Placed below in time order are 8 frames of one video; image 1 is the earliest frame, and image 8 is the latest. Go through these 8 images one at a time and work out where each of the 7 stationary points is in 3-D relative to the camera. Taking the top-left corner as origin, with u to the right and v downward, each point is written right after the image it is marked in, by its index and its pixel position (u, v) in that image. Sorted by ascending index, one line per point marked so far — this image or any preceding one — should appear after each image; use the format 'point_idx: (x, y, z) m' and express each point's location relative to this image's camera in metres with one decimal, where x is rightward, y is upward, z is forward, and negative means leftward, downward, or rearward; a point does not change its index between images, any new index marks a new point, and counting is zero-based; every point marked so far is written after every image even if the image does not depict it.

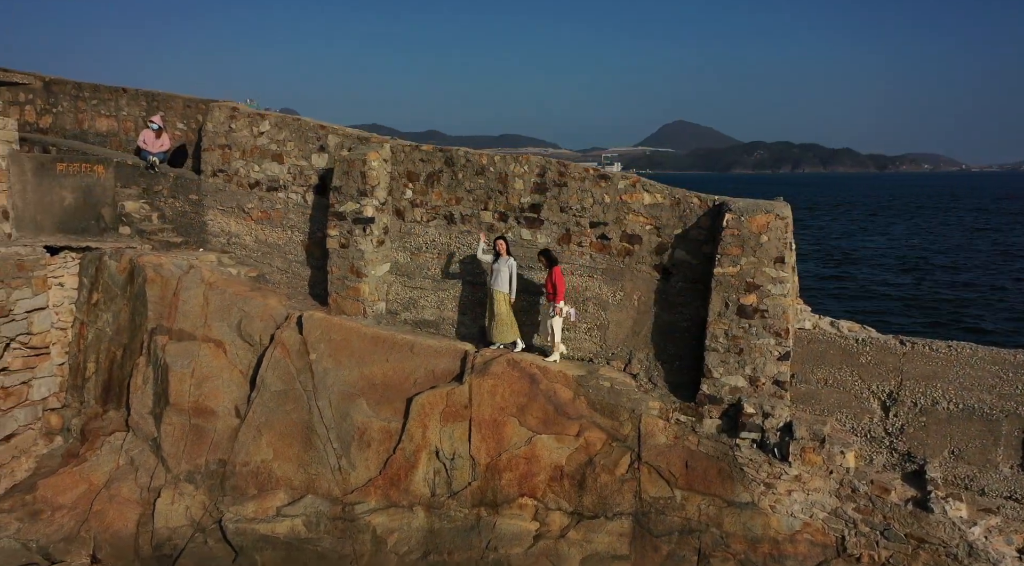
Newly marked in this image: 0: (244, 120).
0: (-3.4, +2.1, +9.5) m
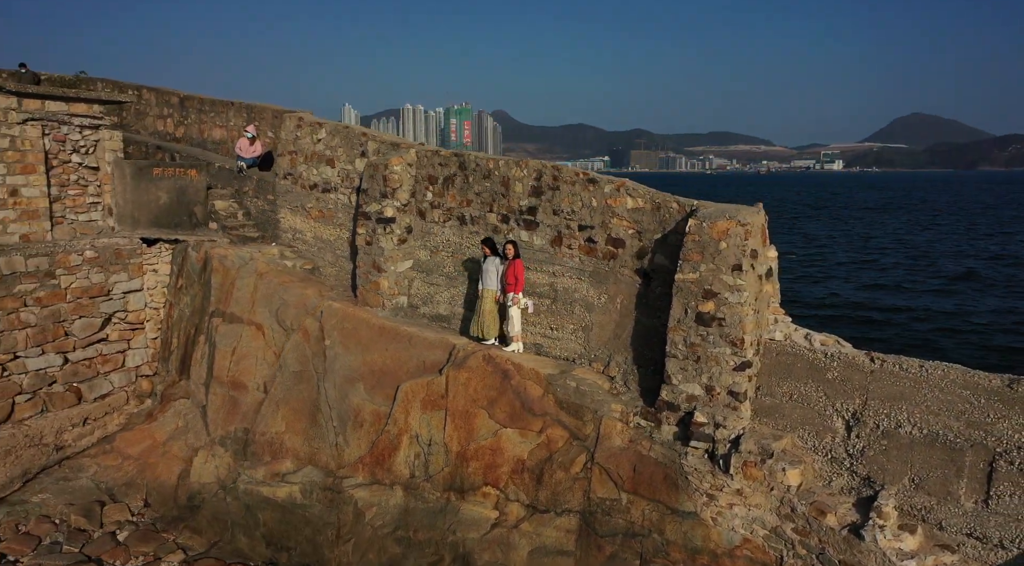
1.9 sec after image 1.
0: (-2.9, +2.3, +10.6) m
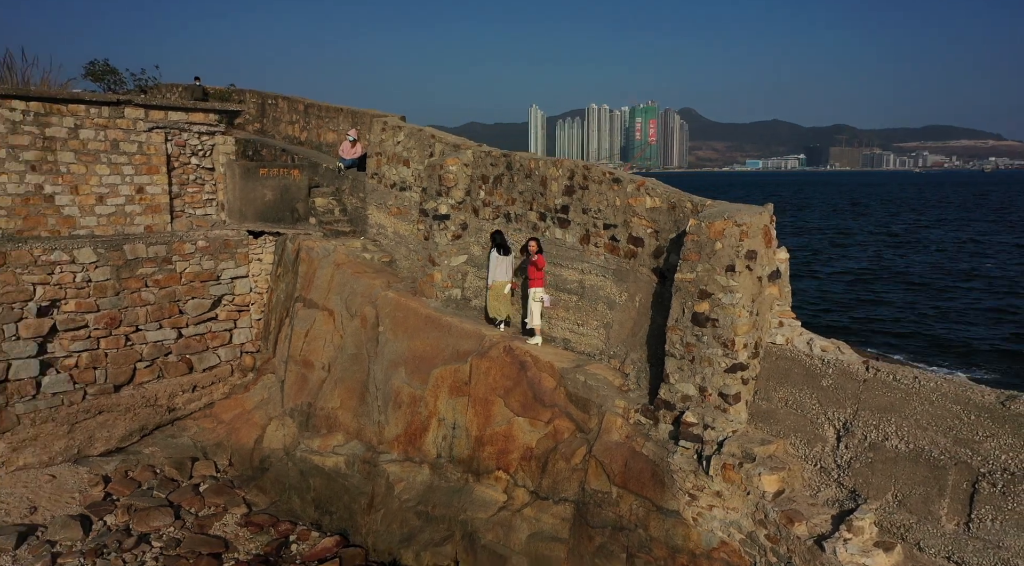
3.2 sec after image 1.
0: (-1.9, +2.4, +11.4) m
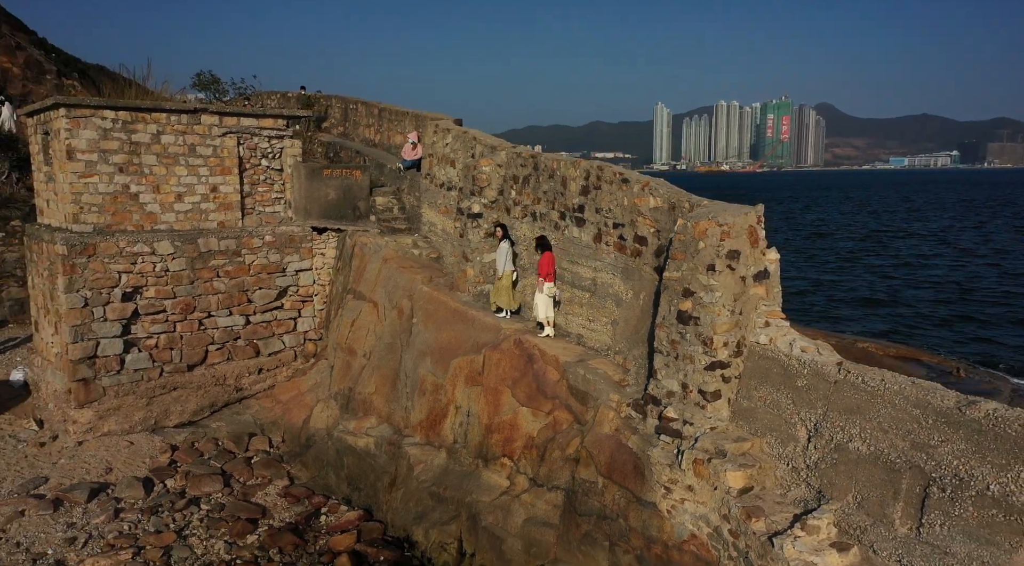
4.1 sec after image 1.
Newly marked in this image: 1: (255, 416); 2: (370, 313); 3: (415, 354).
0: (-1.2, +2.5, +12.0) m
1: (-4.0, -2.1, +11.4) m
2: (-2.1, -0.4, +10.8) m
3: (-1.3, -0.9, +9.5) m
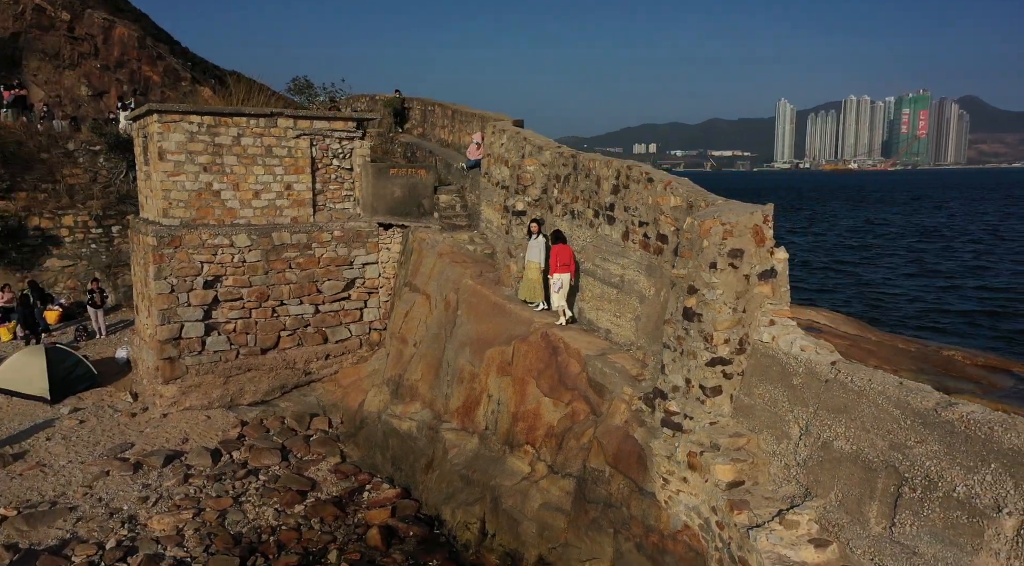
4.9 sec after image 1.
0: (-0.2, +2.5, +12.5) m
1: (-3.3, -1.9, +12.3) m
2: (-1.4, -0.3, +11.4) m
3: (-0.8, -0.8, +10.0) m
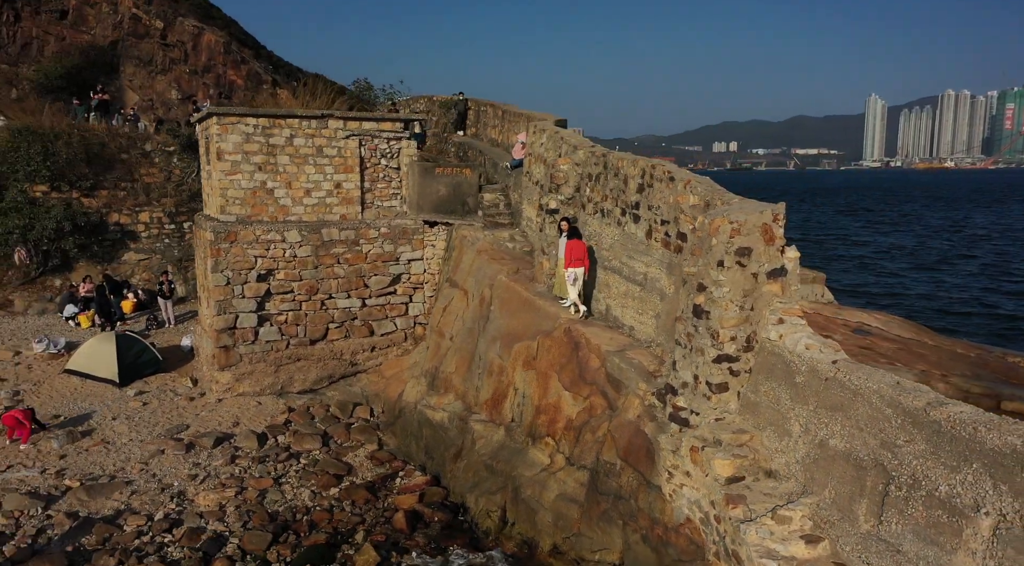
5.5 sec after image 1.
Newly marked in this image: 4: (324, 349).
0: (+0.5, +2.6, +12.7) m
1: (-2.6, -1.8, +12.8) m
2: (-0.8, -0.3, +11.8) m
3: (-0.3, -0.8, +10.3) m
4: (-3.4, -1.2, +13.3) m
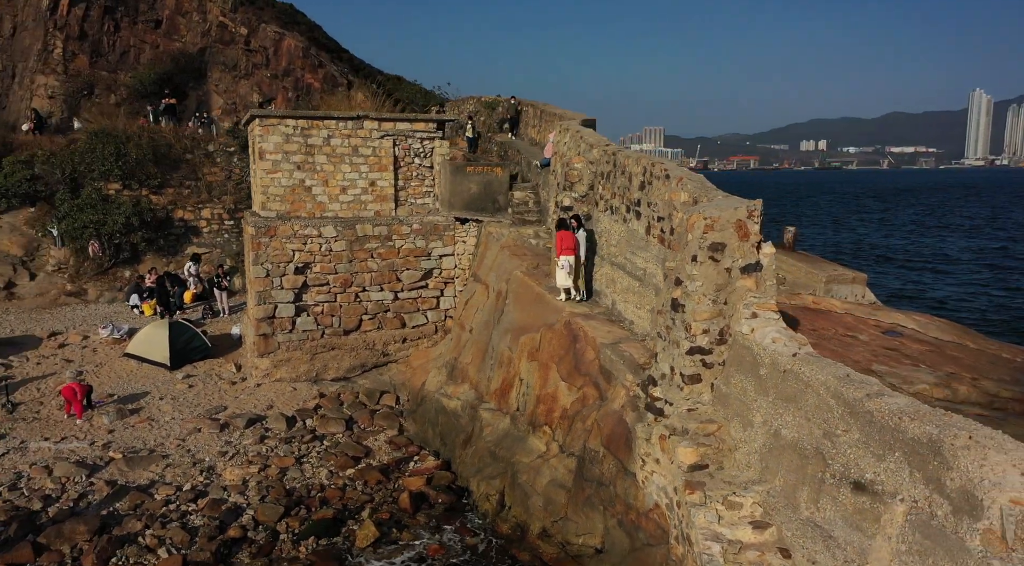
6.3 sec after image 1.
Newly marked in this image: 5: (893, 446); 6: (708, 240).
0: (+0.9, +2.7, +13.0) m
1: (-2.2, -1.7, +13.4) m
2: (-0.5, -0.2, +12.2) m
3: (-0.2, -0.7, +10.7) m
4: (-2.9, -1.1, +13.9) m
5: (+2.3, -1.0, +4.5) m
6: (+1.8, +0.4, +6.6) m
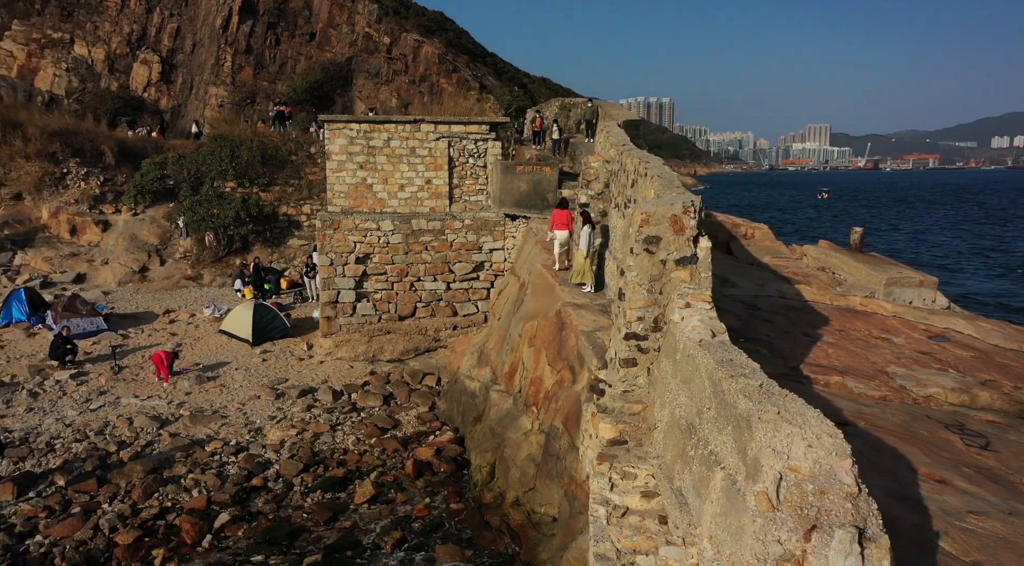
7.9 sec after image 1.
0: (+1.6, +2.8, +13.5) m
1: (-1.5, -1.5, +14.5) m
2: (0.0, 0.0, +12.9) m
3: (+0.1, -0.6, +11.4) m
4: (-2.1, -0.9, +15.1) m
5: (+1.4, -0.9, +4.9) m
6: (+1.3, +0.5, +7.0) m
